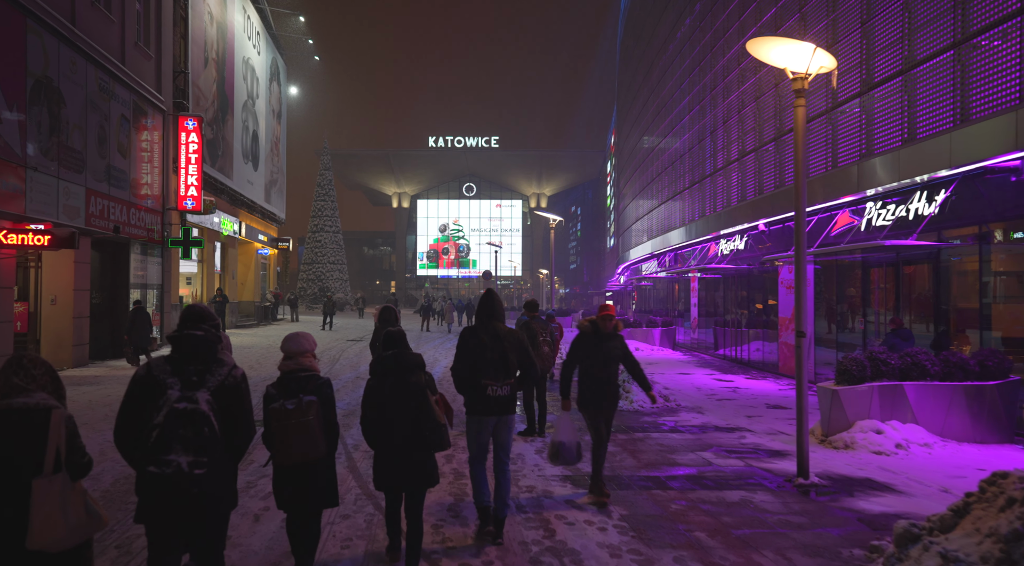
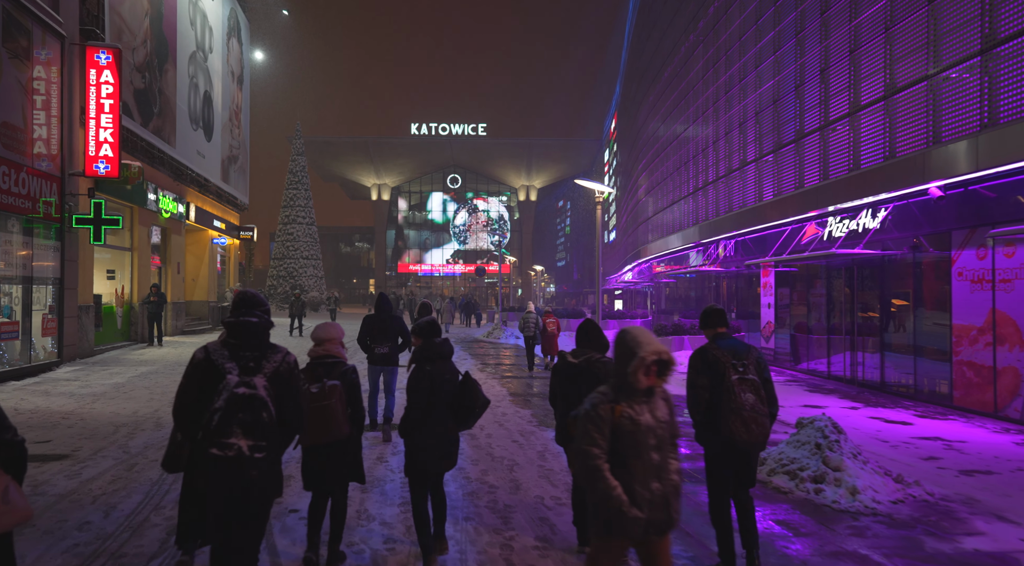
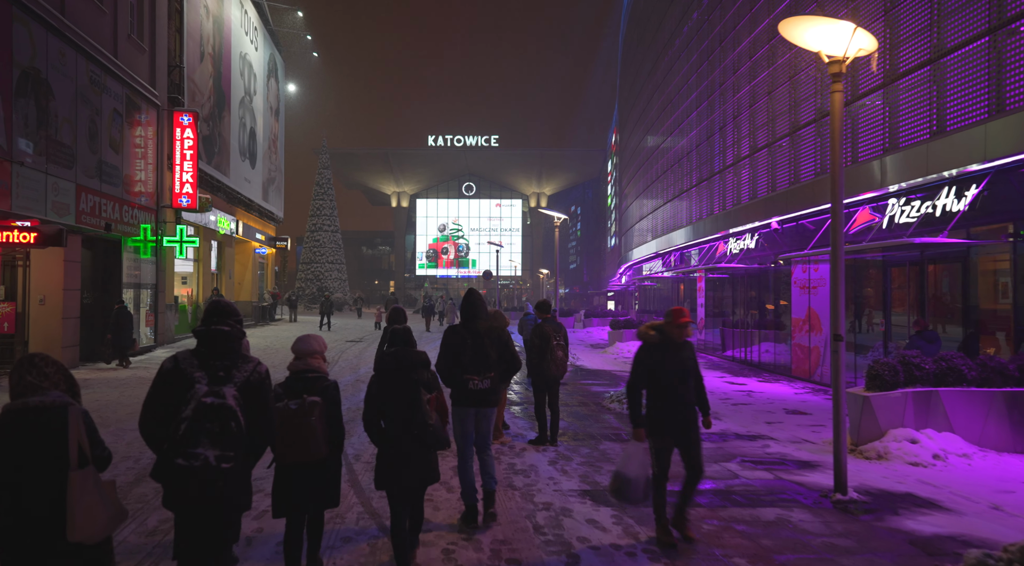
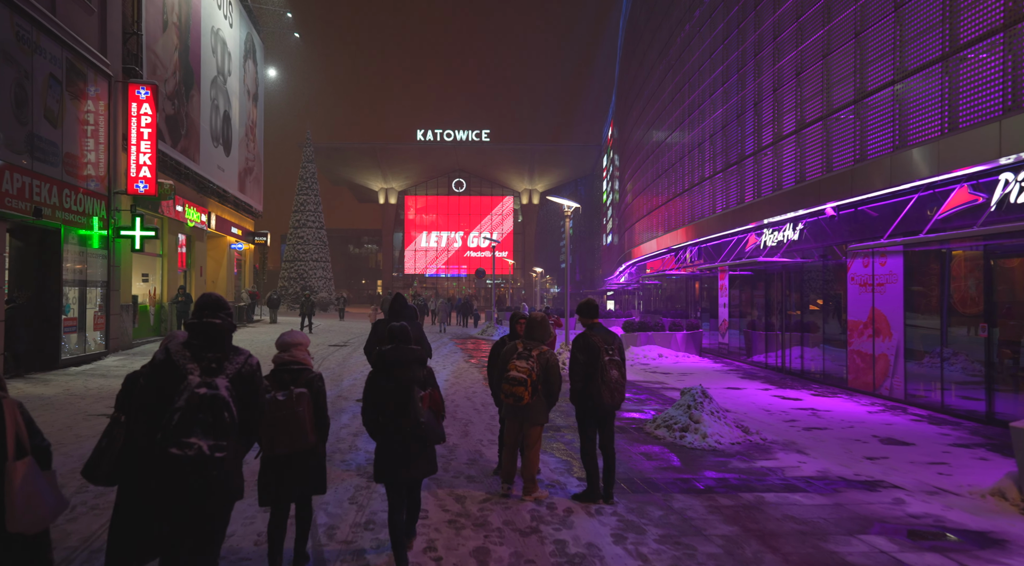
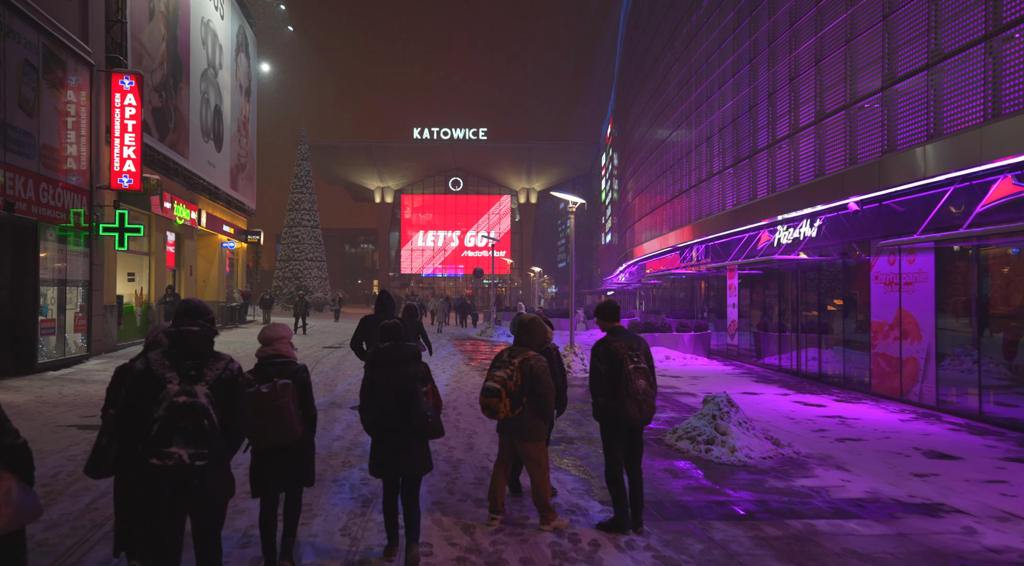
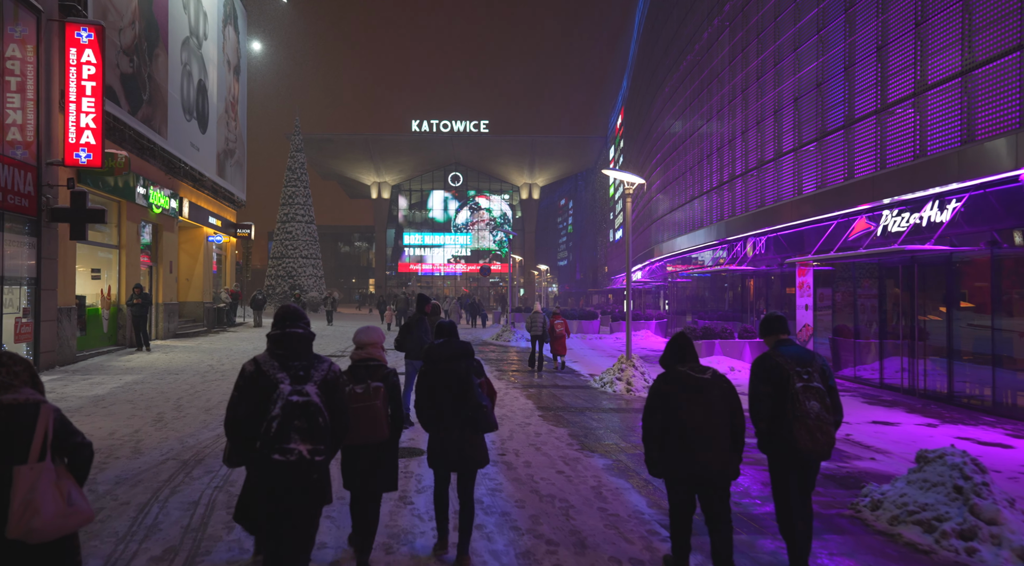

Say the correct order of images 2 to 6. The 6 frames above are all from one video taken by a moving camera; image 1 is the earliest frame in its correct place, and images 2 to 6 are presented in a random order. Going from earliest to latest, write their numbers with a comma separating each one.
3, 4, 5, 2, 6
